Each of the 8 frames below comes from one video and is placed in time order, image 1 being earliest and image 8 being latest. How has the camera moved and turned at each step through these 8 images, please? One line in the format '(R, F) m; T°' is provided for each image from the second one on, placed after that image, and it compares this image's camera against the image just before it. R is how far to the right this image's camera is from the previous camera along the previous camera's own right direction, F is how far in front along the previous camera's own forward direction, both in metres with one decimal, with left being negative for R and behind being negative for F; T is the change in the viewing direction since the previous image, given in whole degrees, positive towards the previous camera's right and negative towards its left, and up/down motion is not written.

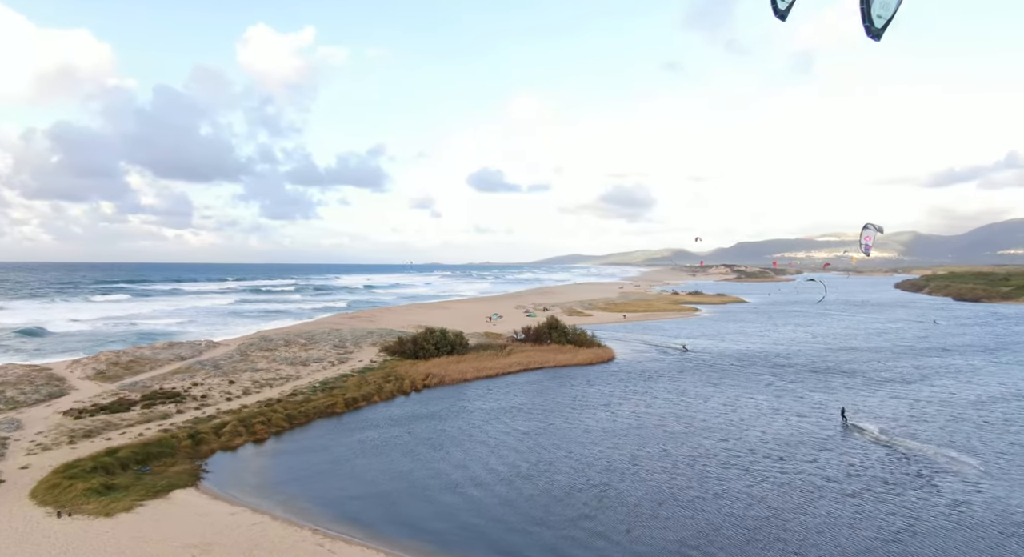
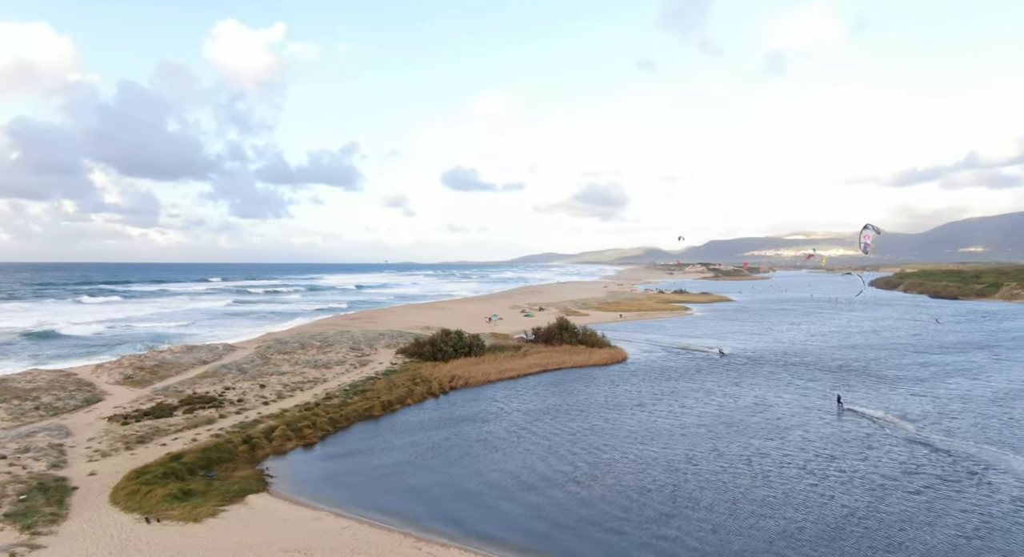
(-1.6, -0.1) m; +1°
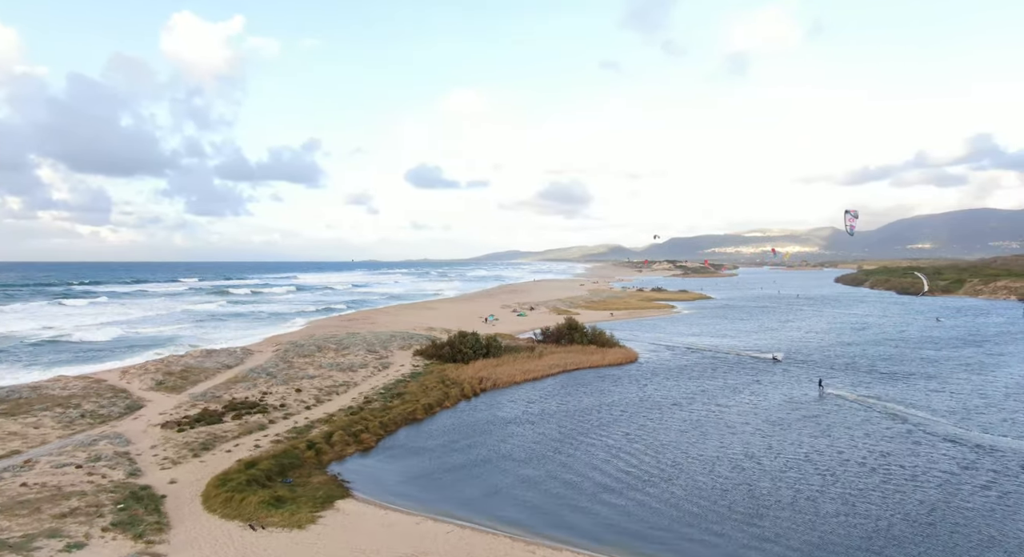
(-1.9, -0.2) m; +2°
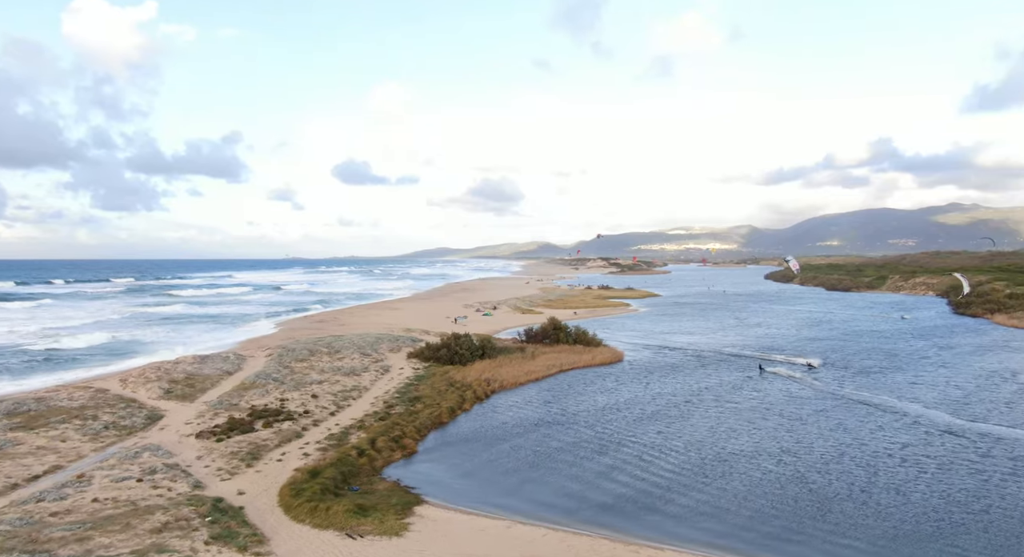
(-2.4, -0.2) m; +4°
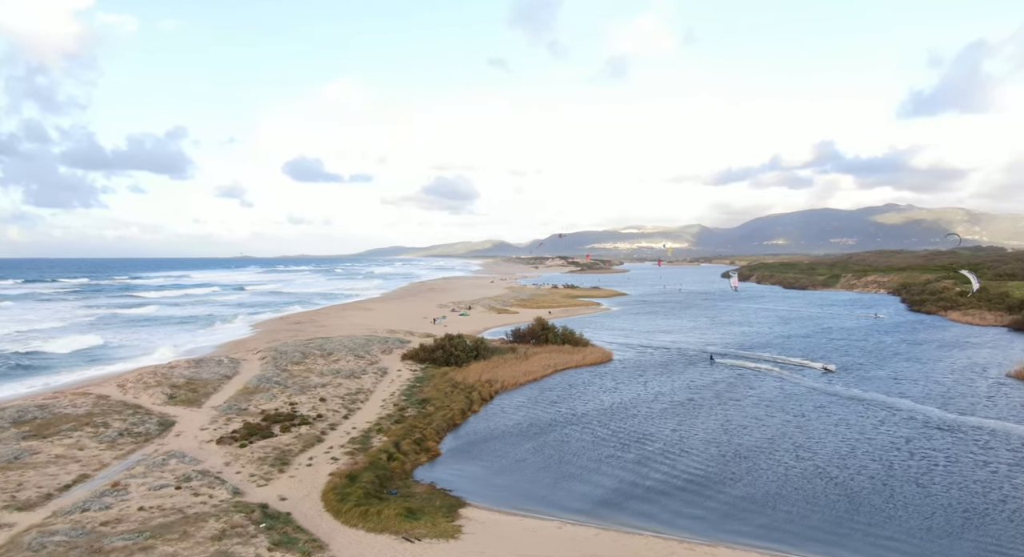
(-1.4, -0.2) m; +3°
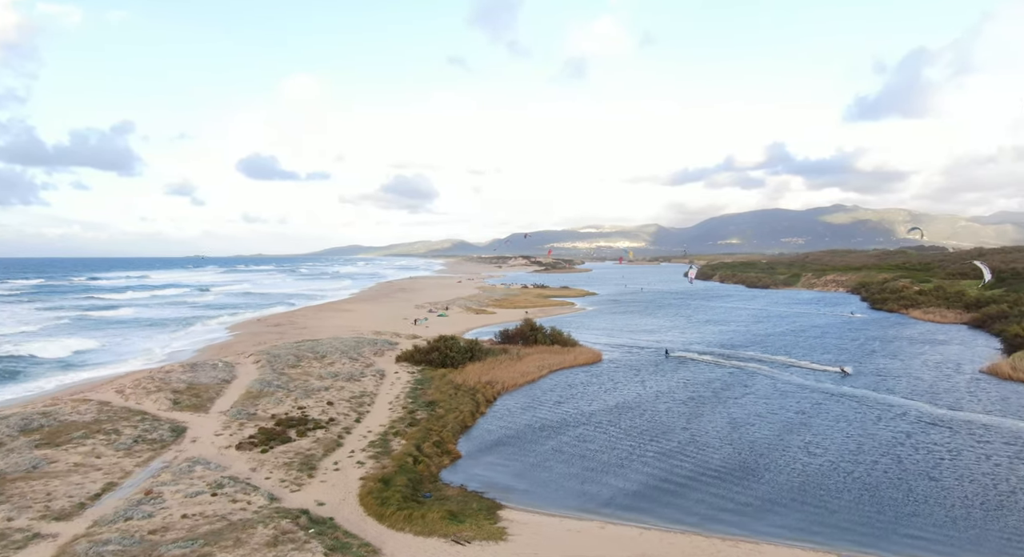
(-1.3, -0.2) m; +3°
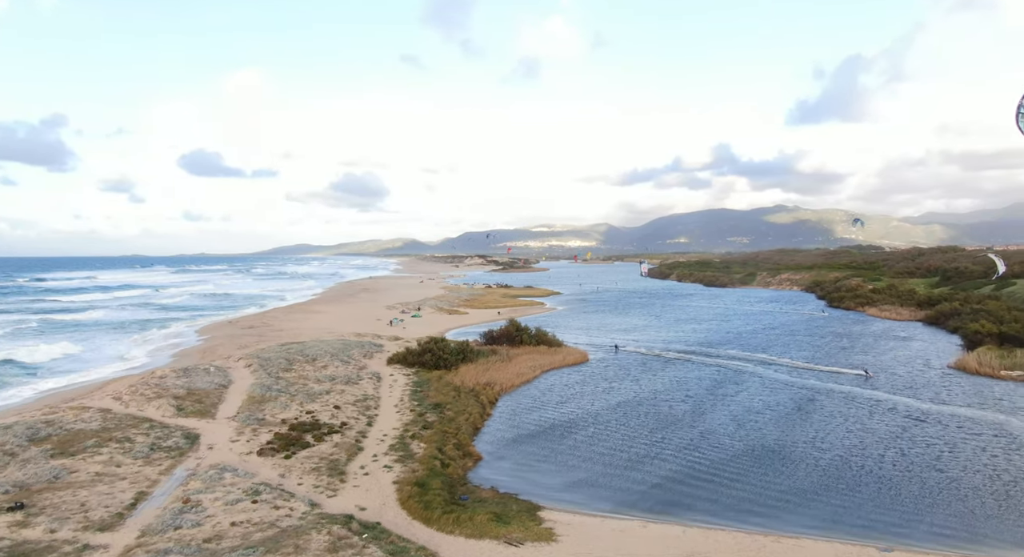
(-1.5, -0.2) m; +3°
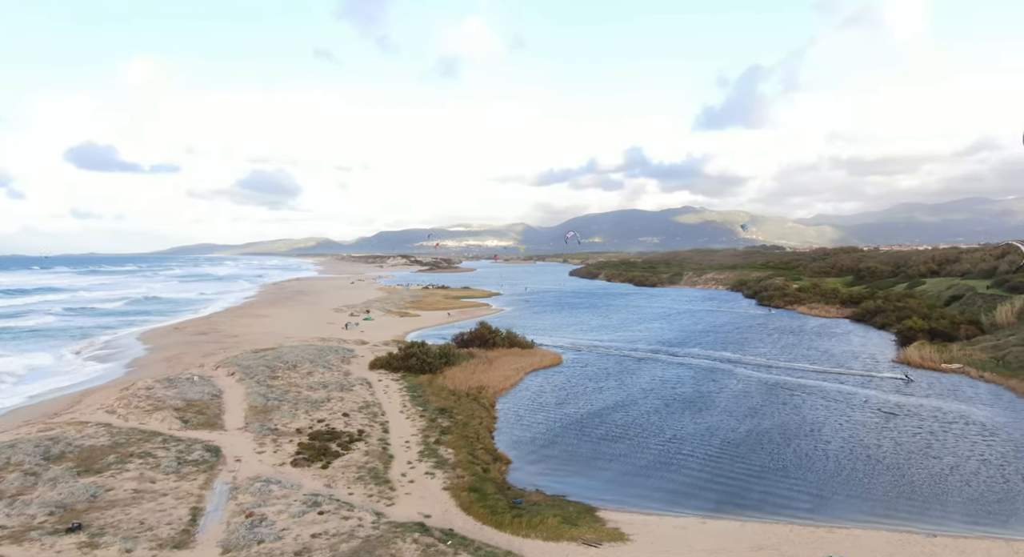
(-2.4, -0.4) m; +5°
